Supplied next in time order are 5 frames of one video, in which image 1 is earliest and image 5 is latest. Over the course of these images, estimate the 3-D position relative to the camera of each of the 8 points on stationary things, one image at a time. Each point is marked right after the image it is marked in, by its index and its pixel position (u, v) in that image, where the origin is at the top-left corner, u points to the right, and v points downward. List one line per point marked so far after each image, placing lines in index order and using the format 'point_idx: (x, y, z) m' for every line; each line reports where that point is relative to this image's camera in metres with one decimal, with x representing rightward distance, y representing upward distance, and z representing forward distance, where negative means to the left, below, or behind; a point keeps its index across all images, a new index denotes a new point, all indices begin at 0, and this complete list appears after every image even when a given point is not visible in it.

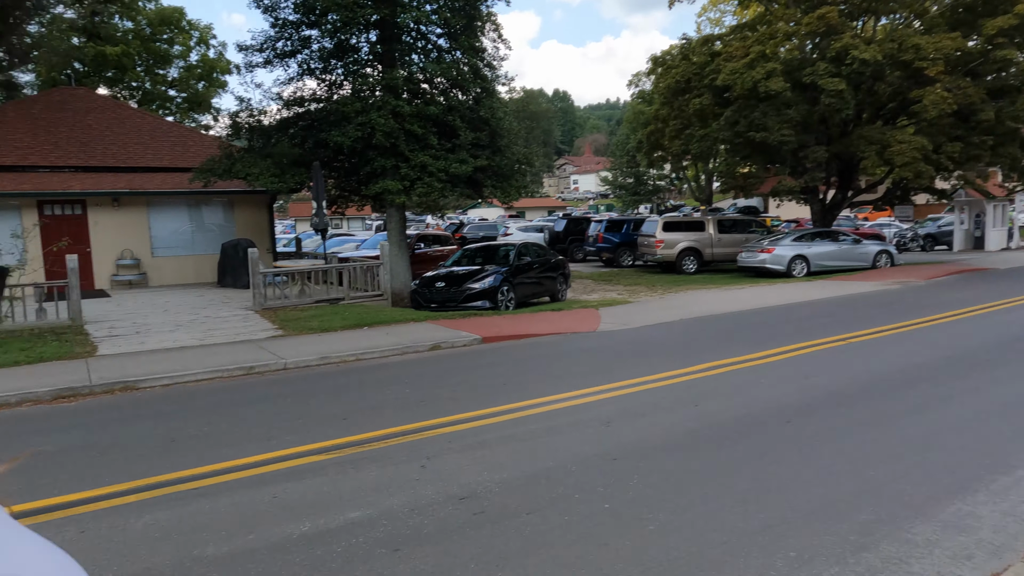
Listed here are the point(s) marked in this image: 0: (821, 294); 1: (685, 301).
0: (+7.7, -0.2, +16.4) m
1: (+4.1, -0.3, +15.6) m
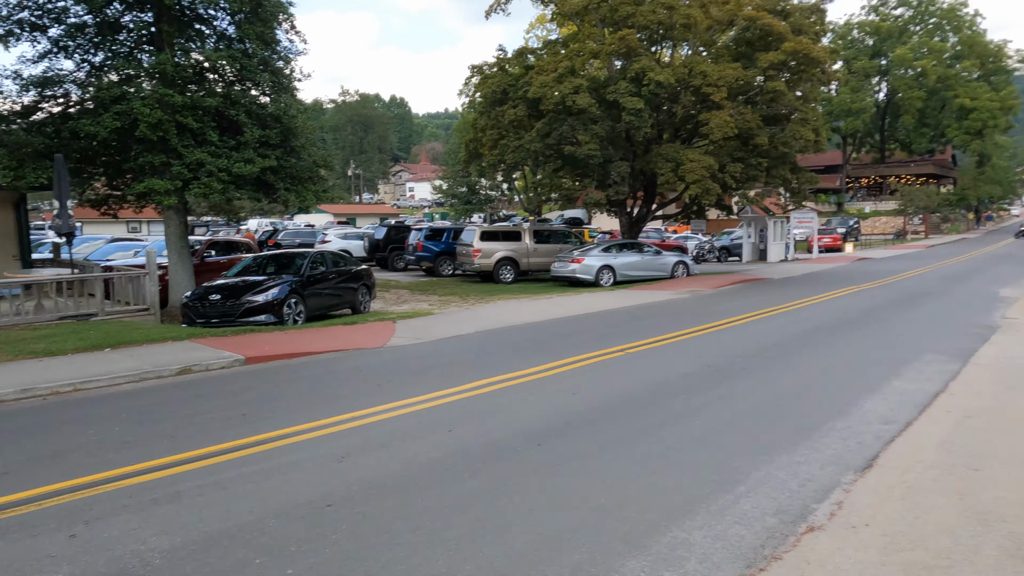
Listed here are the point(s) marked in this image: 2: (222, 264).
0: (+2.8, -0.4, +17.0) m
1: (-0.5, -0.5, +15.4) m
2: (-7.7, +0.6, +17.5) m
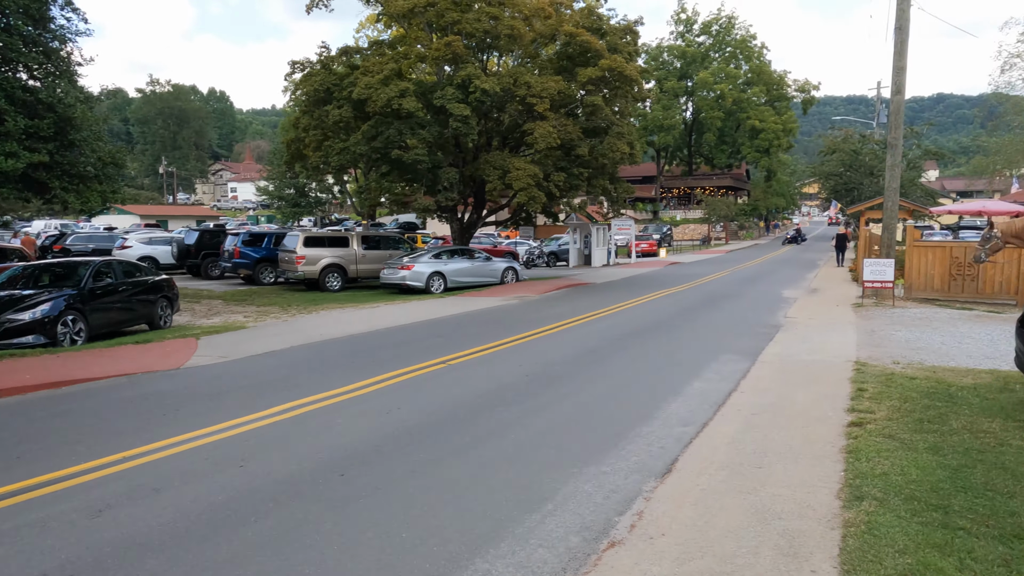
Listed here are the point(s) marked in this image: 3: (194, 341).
0: (-1.6, -0.6, +16.9) m
1: (-4.4, -0.8, +14.5) m
2: (-11.9, +0.3, +14.8) m
3: (-5.7, -0.9, +11.8) m
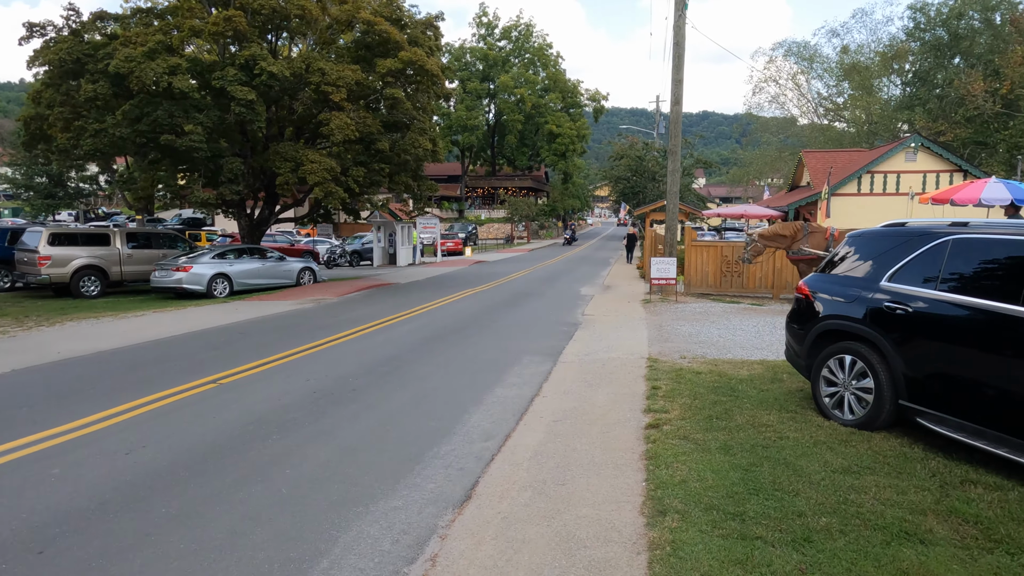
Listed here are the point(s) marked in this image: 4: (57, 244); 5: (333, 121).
0: (-6.3, -0.7, +15.0) m
1: (-8.3, -0.9, +11.9) m
2: (-15.6, 0.0, +10.1) m
3: (-8.8, -1.1, +9.0) m
4: (-13.5, +1.3, +19.7) m
5: (-5.3, +5.0, +19.8) m
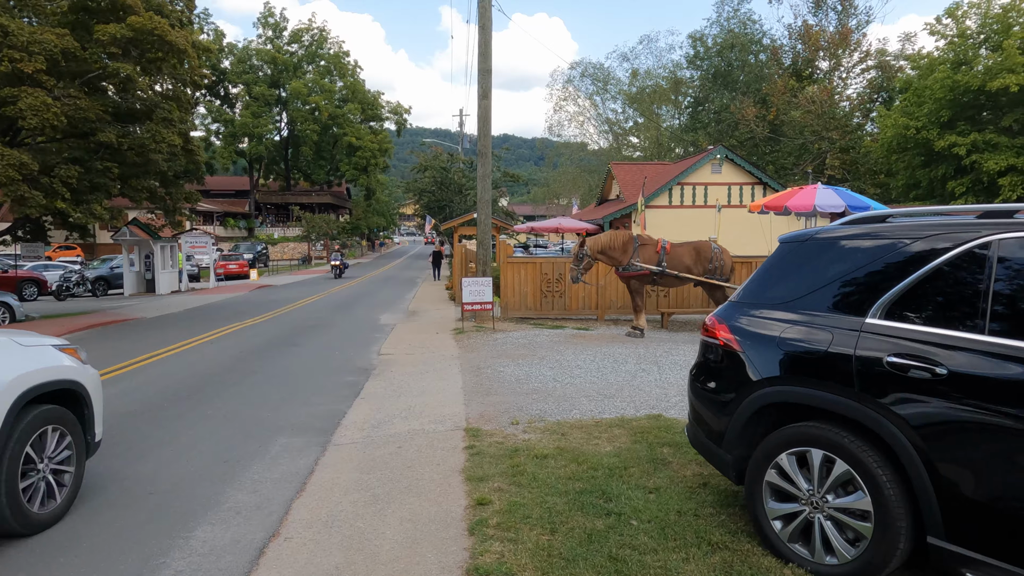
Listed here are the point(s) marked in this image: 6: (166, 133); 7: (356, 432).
0: (-10.0, -1.5, +9.3) m
1: (-11.0, -1.6, +5.8) m
2: (-17.5, -0.9, +2.1) m
3: (-10.6, -1.8, +2.9) m
4: (-18.2, +0.2, +11.8) m
5: (-10.5, +4.1, +14.3) m
6: (-9.1, +4.1, +17.5) m
7: (-1.6, -1.5, +6.9) m
